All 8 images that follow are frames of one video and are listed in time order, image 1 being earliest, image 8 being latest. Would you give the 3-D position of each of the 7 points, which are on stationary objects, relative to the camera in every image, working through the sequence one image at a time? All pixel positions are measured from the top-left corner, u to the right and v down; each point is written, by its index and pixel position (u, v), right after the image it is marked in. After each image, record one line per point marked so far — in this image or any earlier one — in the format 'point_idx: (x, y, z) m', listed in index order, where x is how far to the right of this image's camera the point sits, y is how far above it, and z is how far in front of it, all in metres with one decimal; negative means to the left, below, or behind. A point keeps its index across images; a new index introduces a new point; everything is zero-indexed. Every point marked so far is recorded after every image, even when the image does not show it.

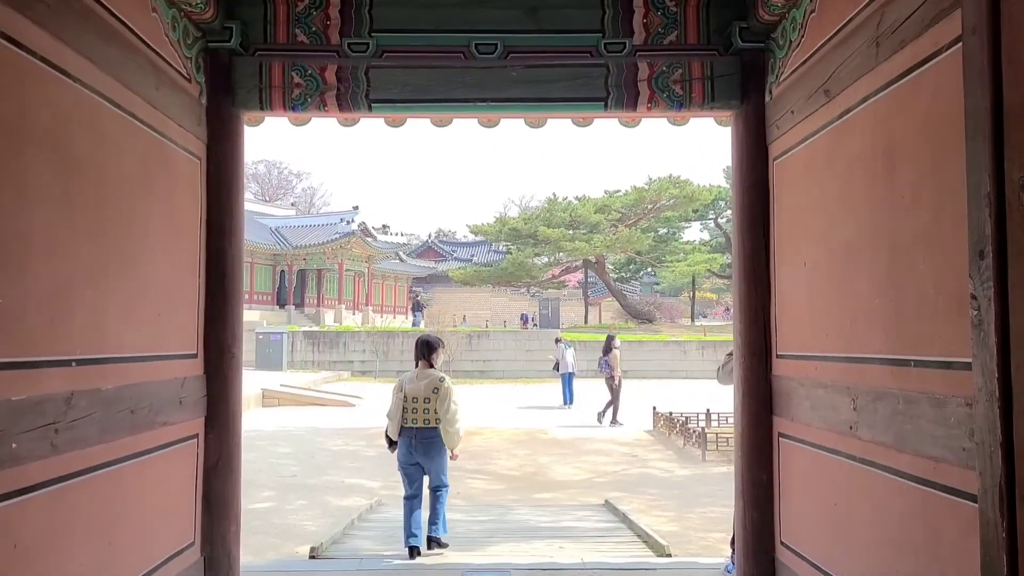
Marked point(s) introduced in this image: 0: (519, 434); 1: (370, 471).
0: (+0.1, -2.1, +10.6) m
1: (-1.5, -2.0, +7.8) m
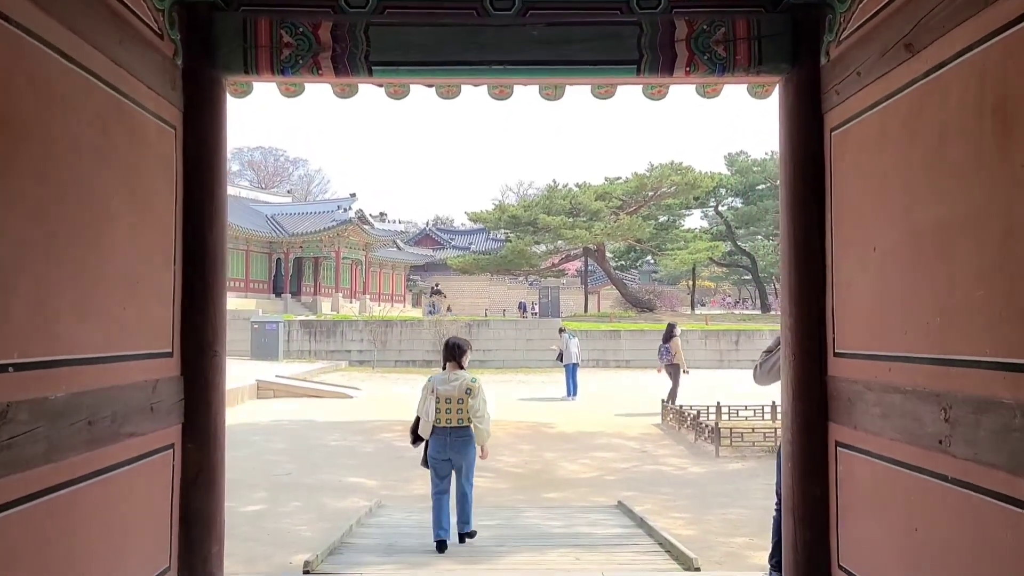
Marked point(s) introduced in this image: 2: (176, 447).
0: (+0.1, -2.0, +10.2) m
1: (-1.5, -1.9, +7.5) m
2: (-1.3, -0.6, +2.9) m
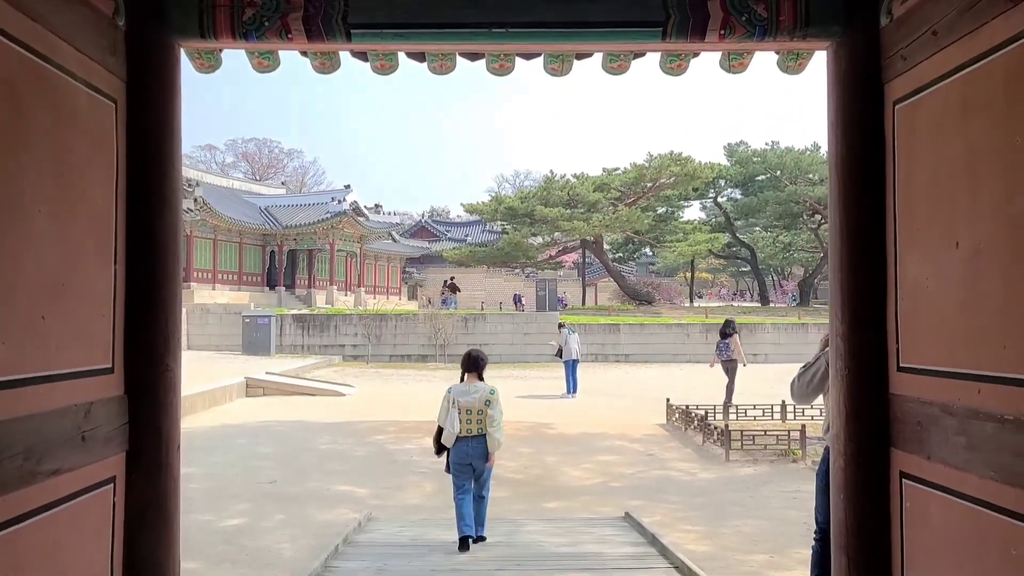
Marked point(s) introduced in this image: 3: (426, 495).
0: (+0.1, -1.9, +9.8) m
1: (-1.5, -1.8, +7.0) m
2: (-1.3, -0.6, +2.4) m
3: (-0.8, -1.8, +6.5) m
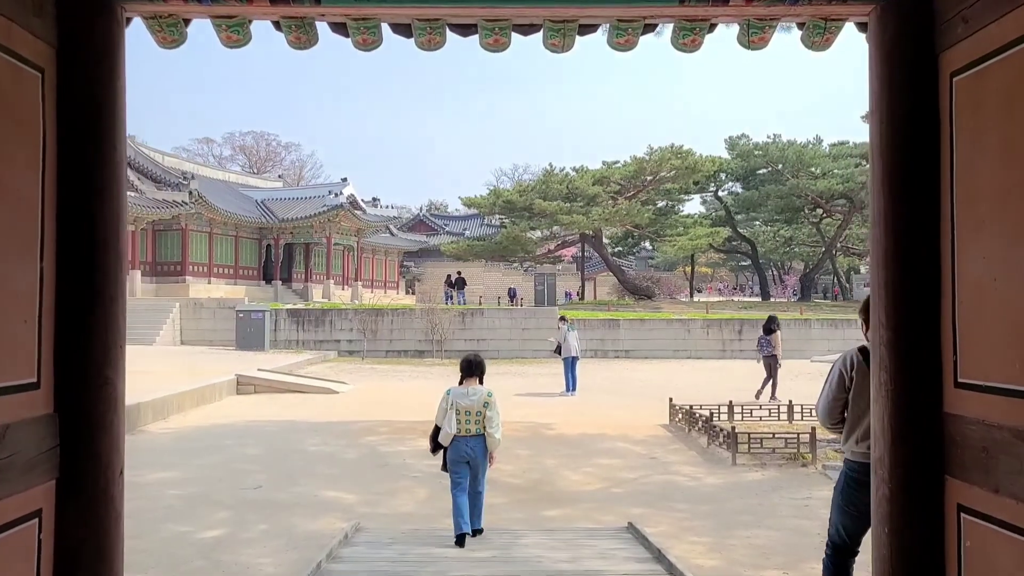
0: (+0.1, -1.8, +9.5) m
1: (-1.5, -1.8, +6.7) m
2: (-1.3, -0.6, +2.1) m
3: (-0.8, -1.8, +6.1) m
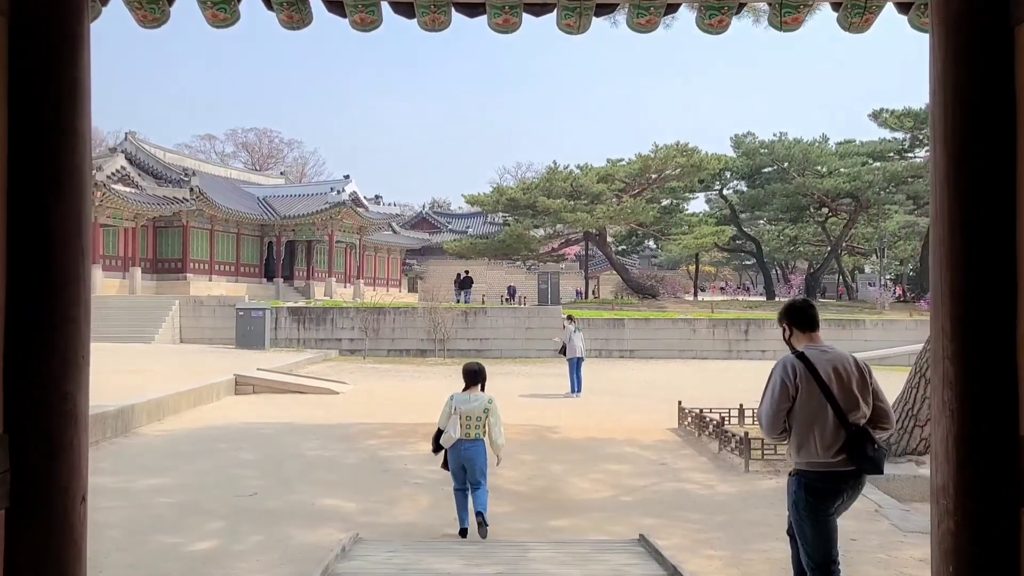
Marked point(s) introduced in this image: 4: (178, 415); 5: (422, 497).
0: (+0.1, -1.8, +9.2) m
1: (-1.5, -1.8, +6.4) m
2: (-1.3, -0.6, +1.8) m
3: (-0.7, -1.8, +5.9) m
4: (-4.4, -1.7, +9.5) m
5: (-0.8, -1.8, +6.2) m
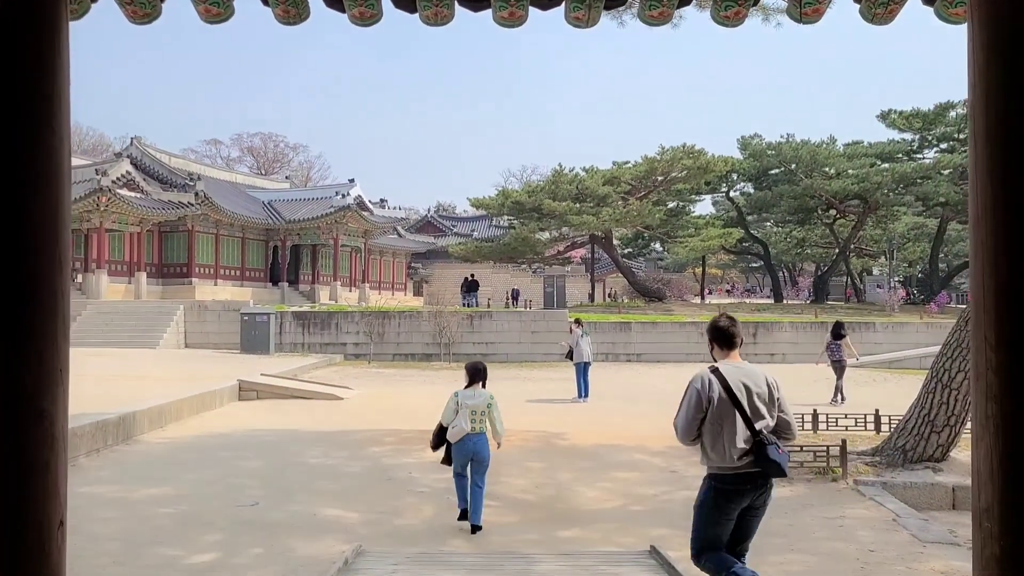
0: (+0.2, -1.9, +9.1) m
1: (-1.4, -1.8, +6.3) m
2: (-1.3, -0.7, +1.7) m
3: (-0.7, -1.8, +5.7) m
4: (-4.3, -1.7, +9.4) m
5: (-0.7, -1.8, +6.1) m
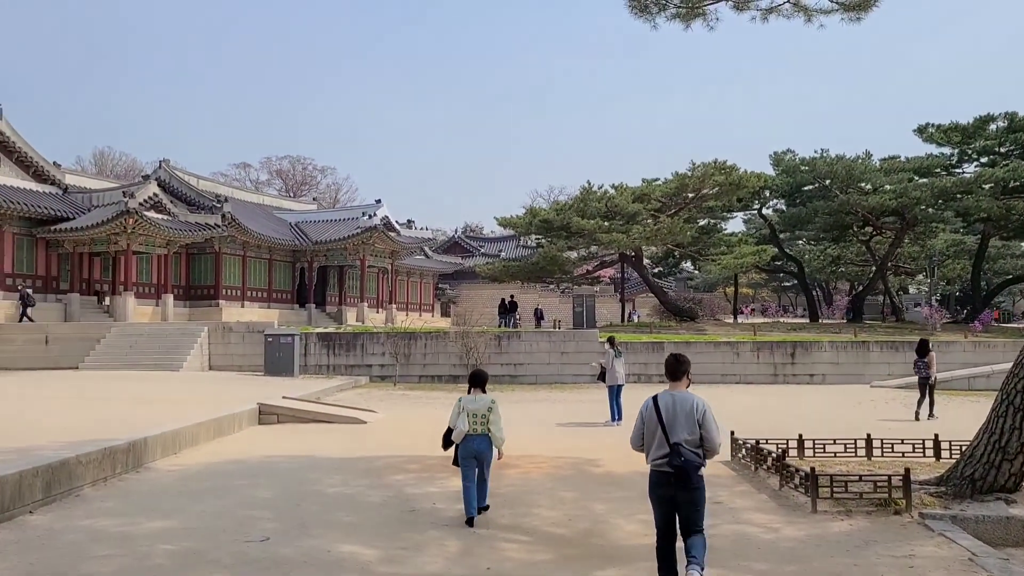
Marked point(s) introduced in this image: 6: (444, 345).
0: (+0.6, -2.1, +8.5) m
1: (-1.2, -1.9, +5.8) m
2: (-1.2, -0.7, +1.2) m
3: (-0.5, -2.0, +5.2) m
4: (-3.9, -2.0, +9.1) m
5: (-0.5, -2.0, +5.6) m
6: (-1.8, -1.5, +19.1) m
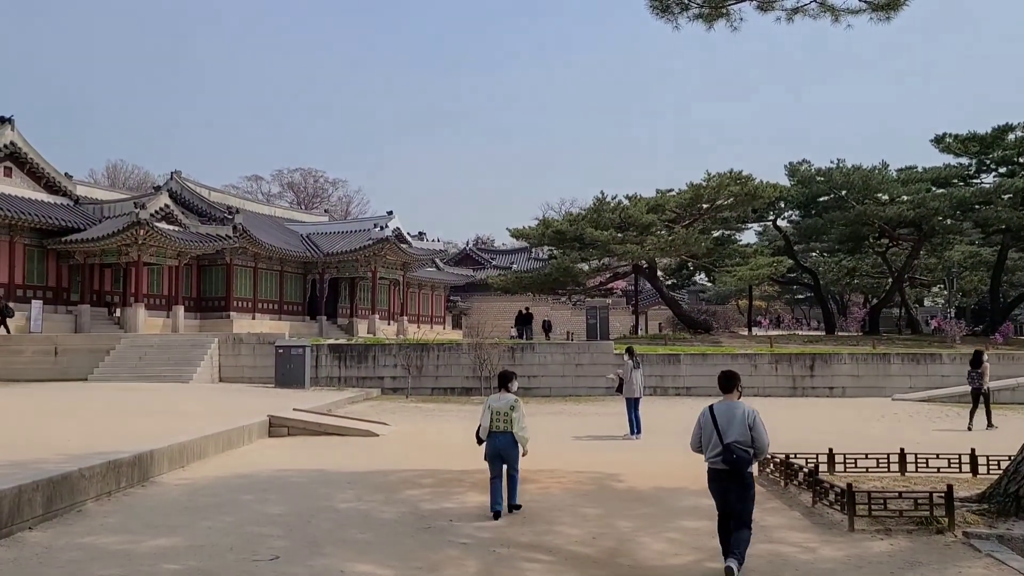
0: (+0.8, -2.2, +8.2) m
1: (-1.0, -2.0, +5.5) m
2: (-1.1, -0.6, +1.0) m
3: (-0.3, -2.0, +4.9) m
4: (-3.7, -2.1, +8.8) m
5: (-0.3, -2.0, +5.3) m
6: (-1.4, -1.8, +18.8) m
